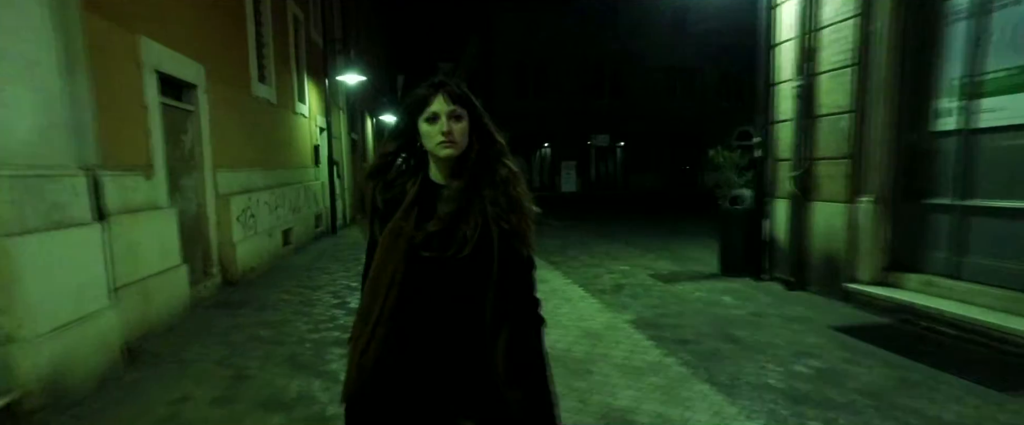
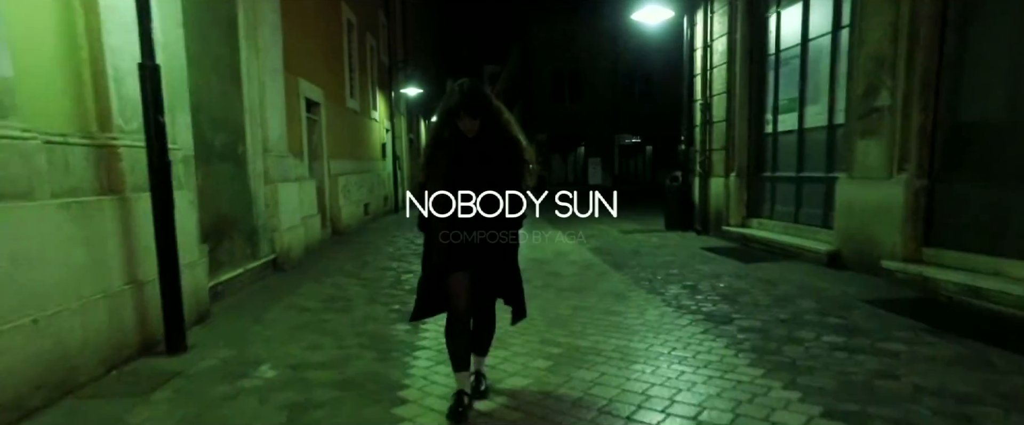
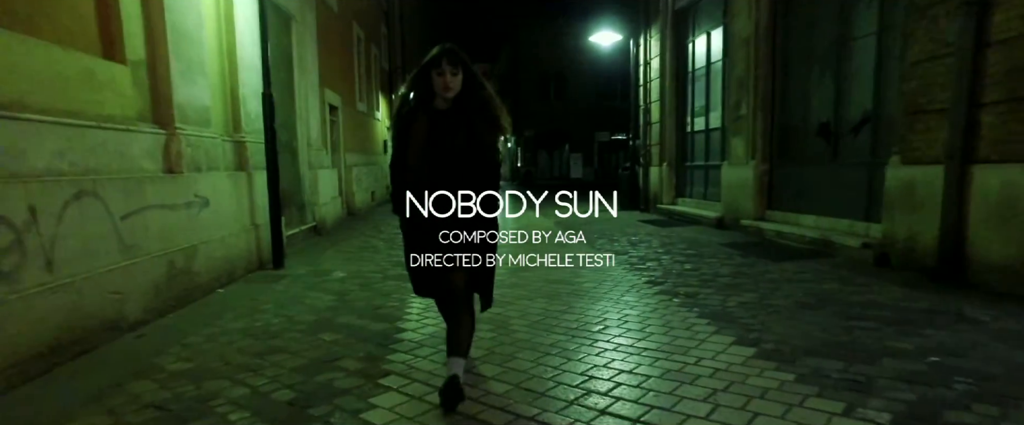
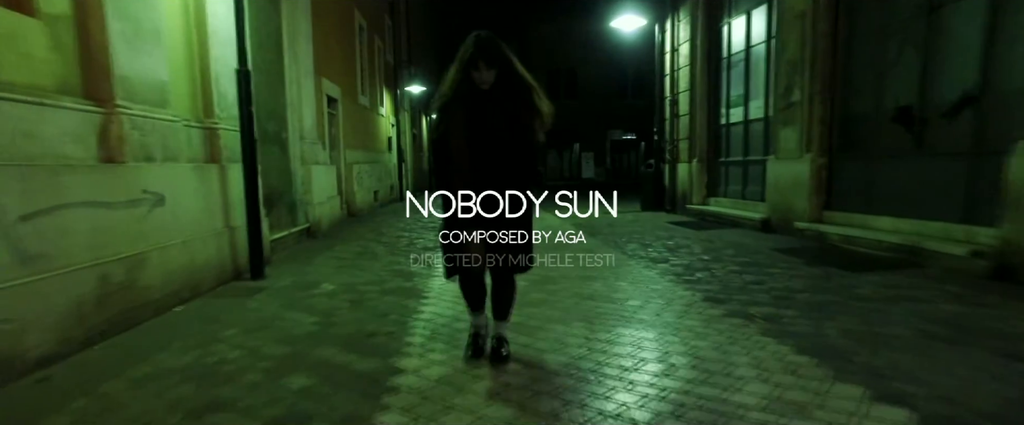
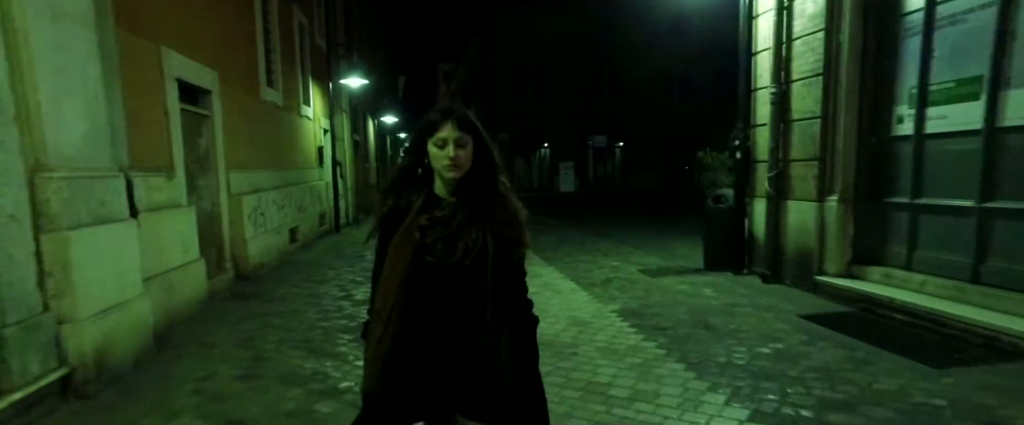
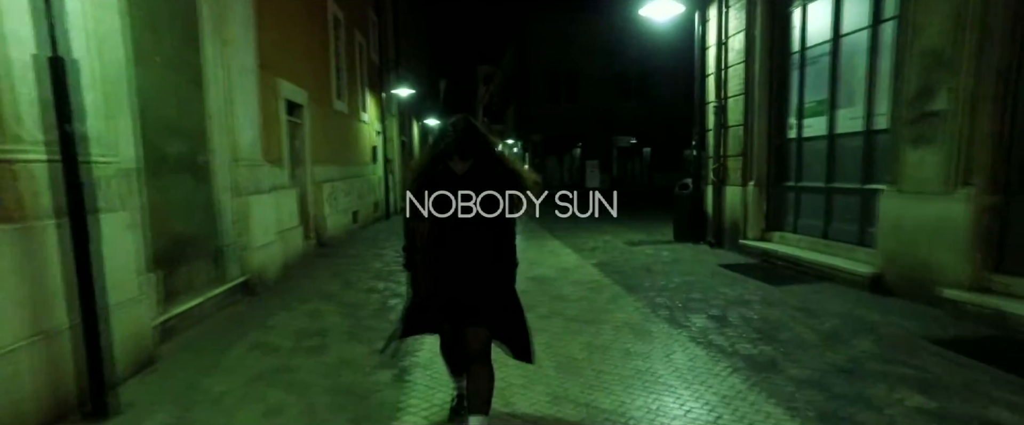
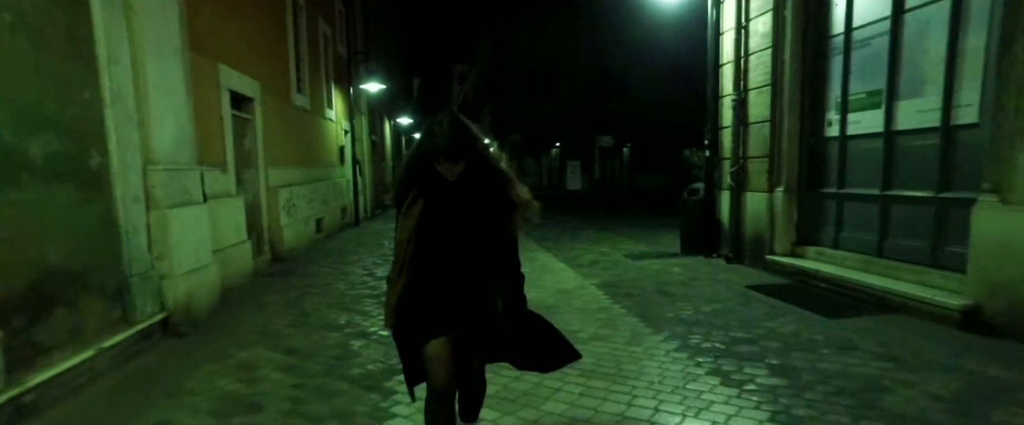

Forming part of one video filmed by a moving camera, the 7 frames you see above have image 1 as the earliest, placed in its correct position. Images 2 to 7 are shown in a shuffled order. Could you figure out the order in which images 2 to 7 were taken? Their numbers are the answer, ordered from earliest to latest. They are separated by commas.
5, 7, 6, 2, 4, 3
